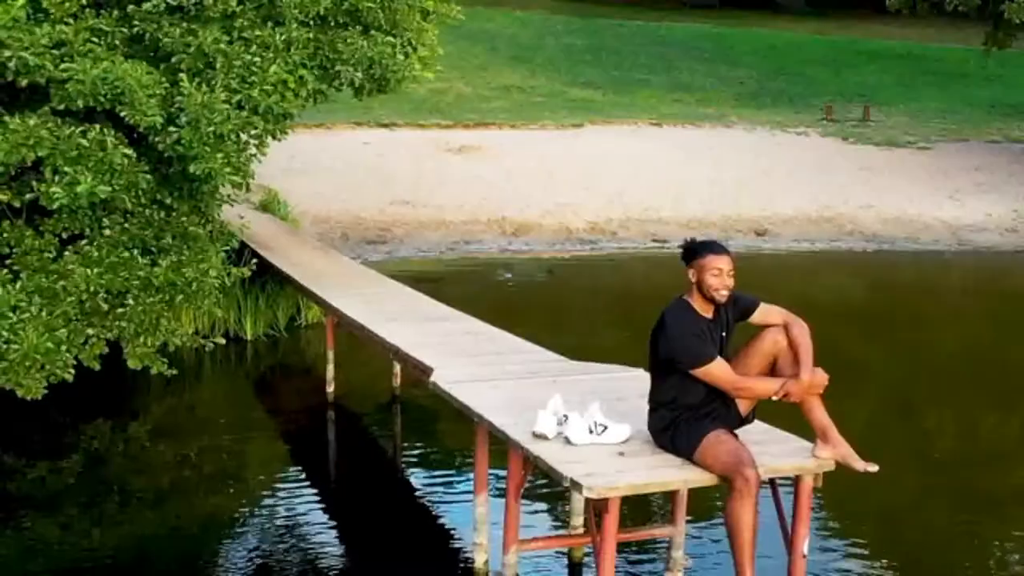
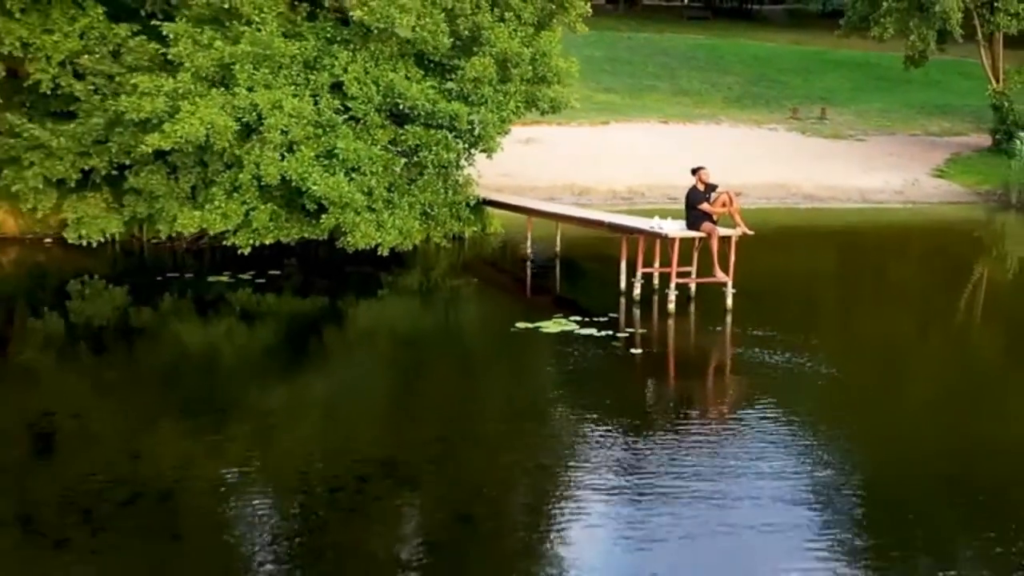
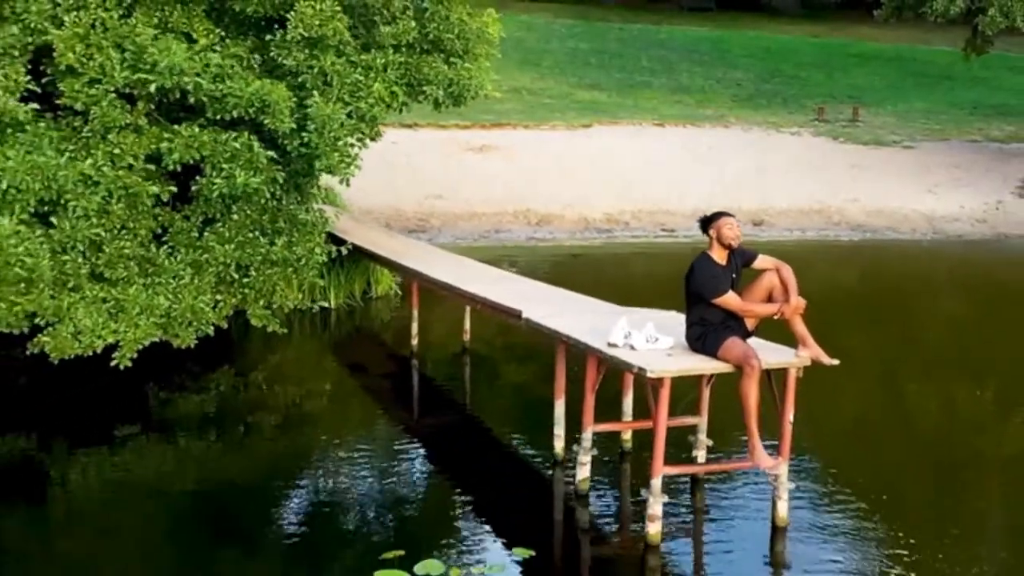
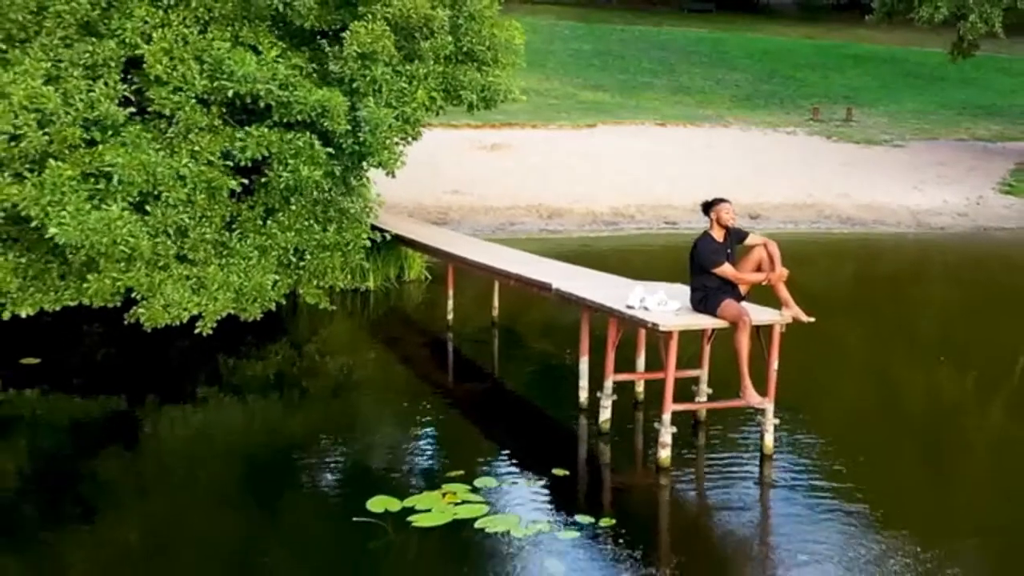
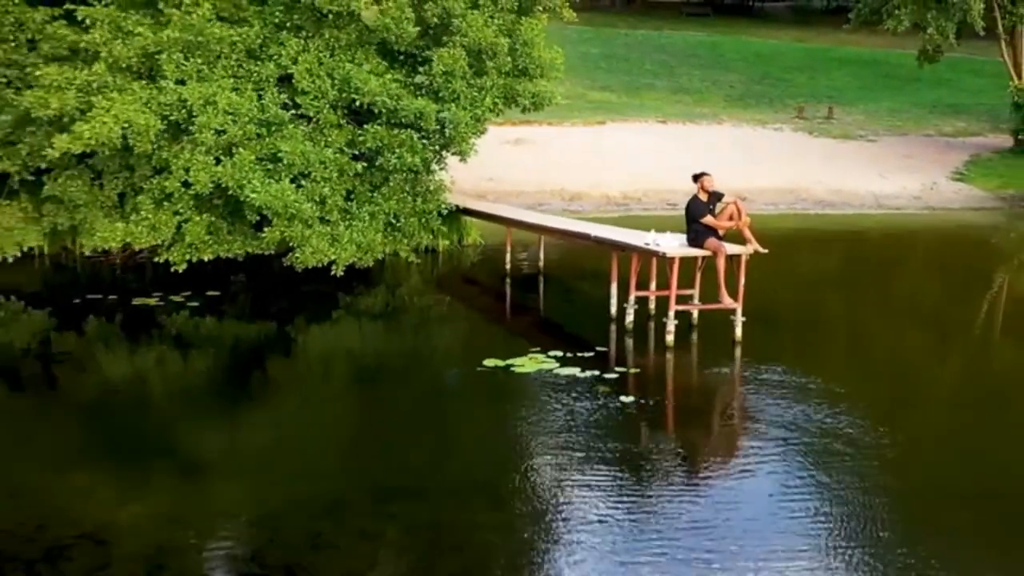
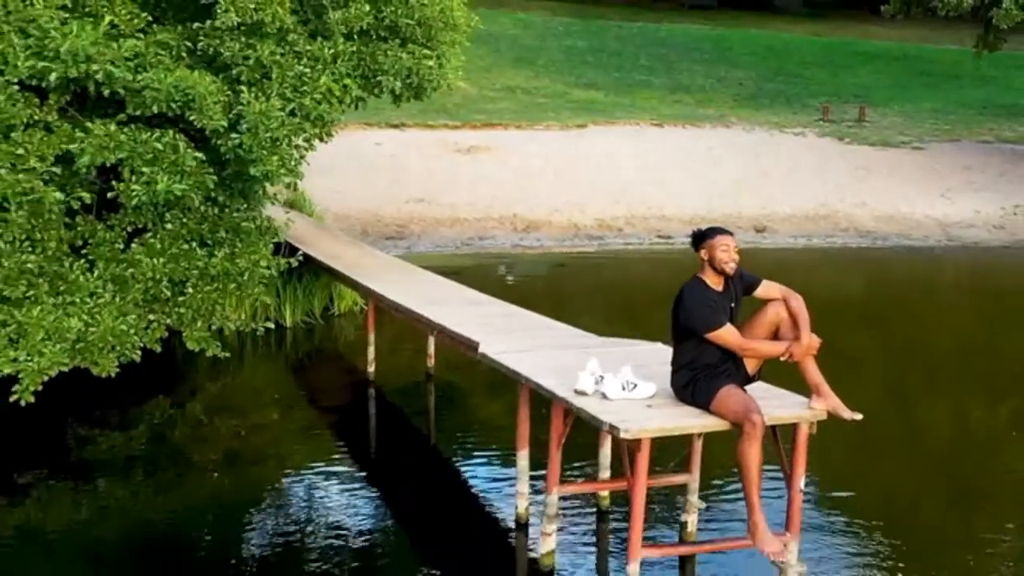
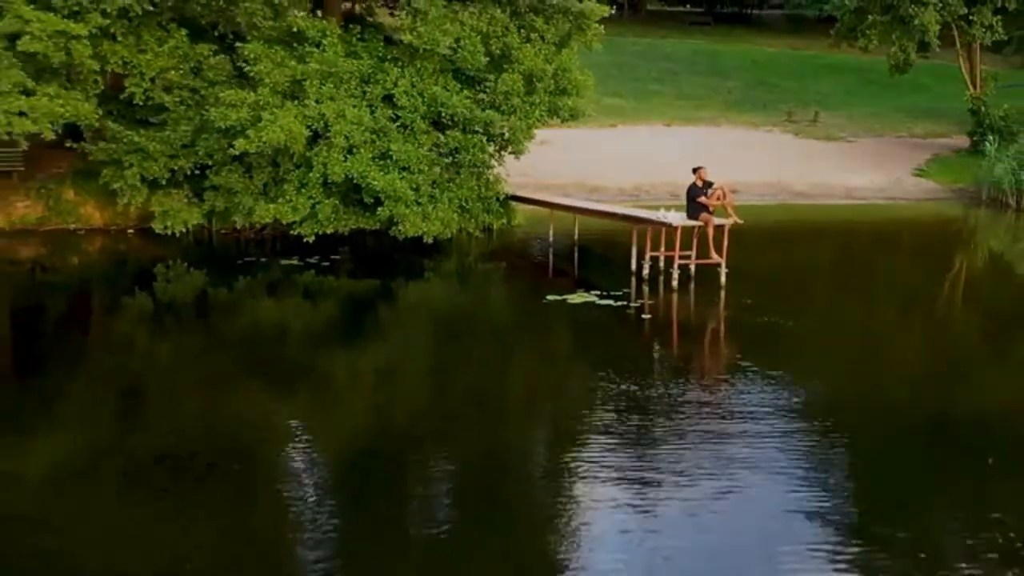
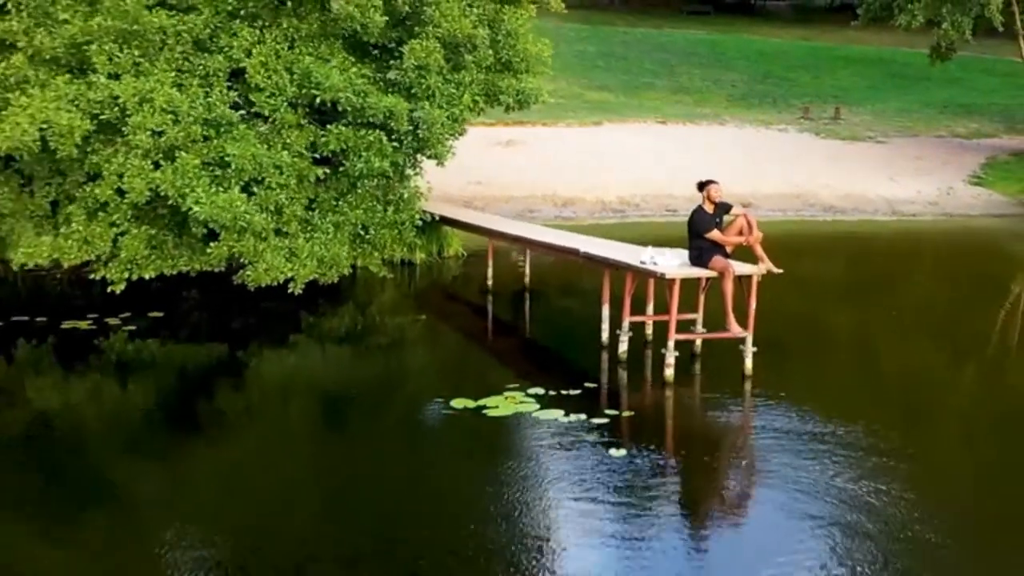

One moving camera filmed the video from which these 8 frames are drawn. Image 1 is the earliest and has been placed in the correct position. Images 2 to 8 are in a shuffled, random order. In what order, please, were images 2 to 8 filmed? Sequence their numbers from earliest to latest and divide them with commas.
6, 3, 4, 8, 5, 2, 7
